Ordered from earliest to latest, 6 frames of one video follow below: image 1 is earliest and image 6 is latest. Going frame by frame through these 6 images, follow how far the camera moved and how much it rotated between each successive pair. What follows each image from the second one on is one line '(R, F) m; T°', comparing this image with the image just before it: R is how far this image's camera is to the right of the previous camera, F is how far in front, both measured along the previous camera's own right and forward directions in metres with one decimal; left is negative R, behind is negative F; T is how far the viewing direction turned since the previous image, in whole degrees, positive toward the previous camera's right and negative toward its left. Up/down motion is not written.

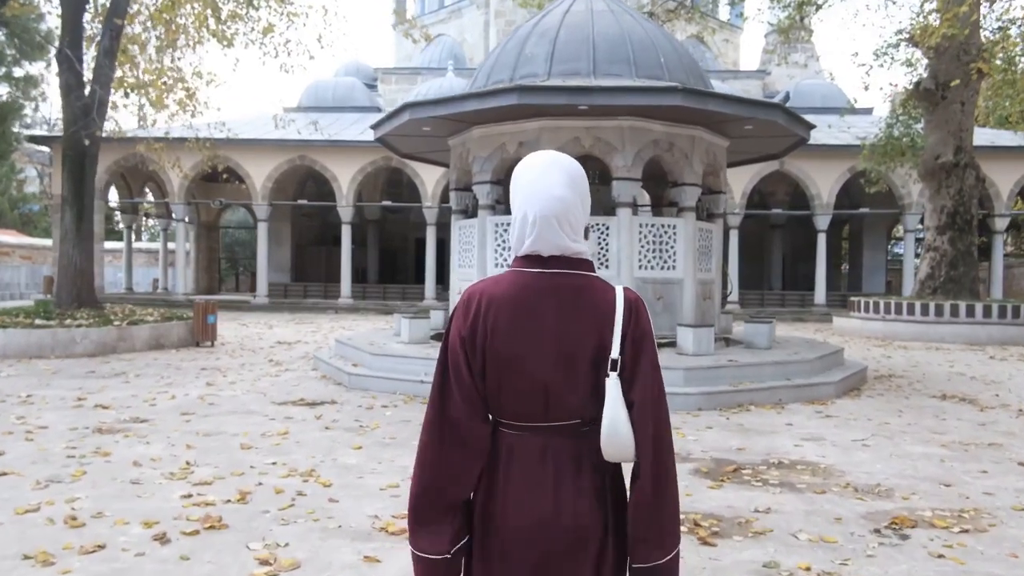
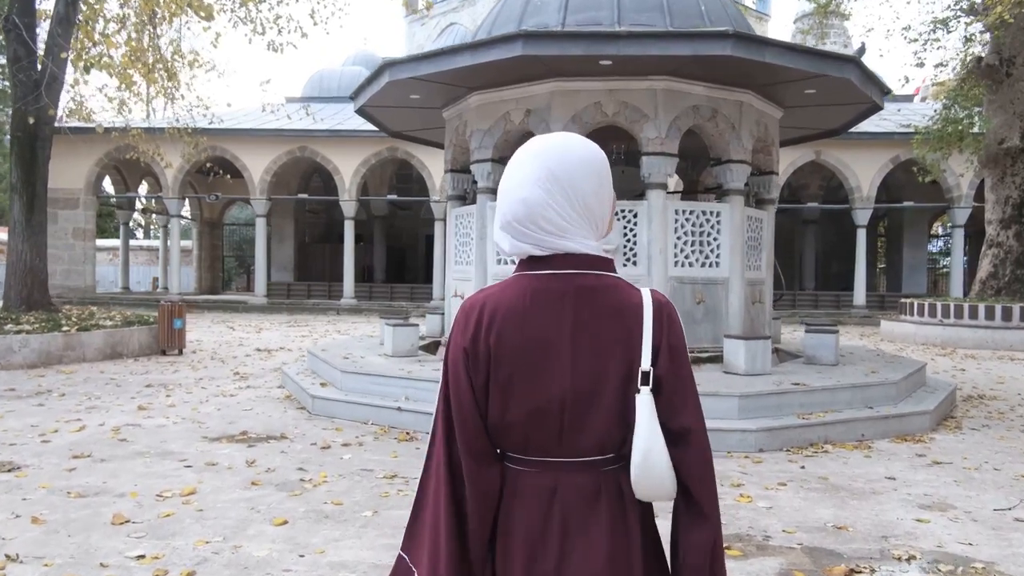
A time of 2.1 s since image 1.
(+0.1, +1.9) m; -1°
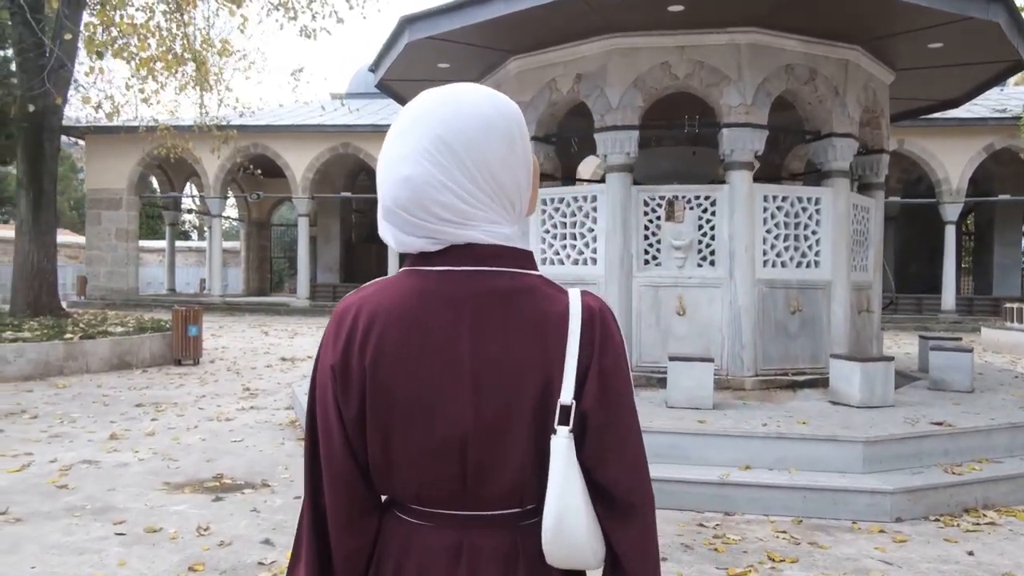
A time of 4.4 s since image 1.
(+0.1, +1.5) m; -4°
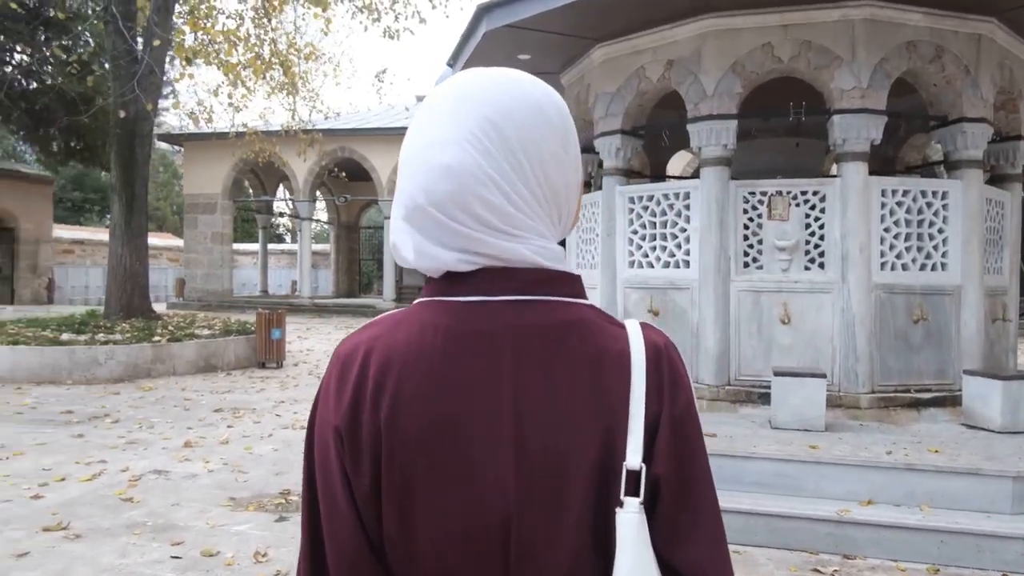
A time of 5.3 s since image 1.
(0.0, +0.4) m; -6°
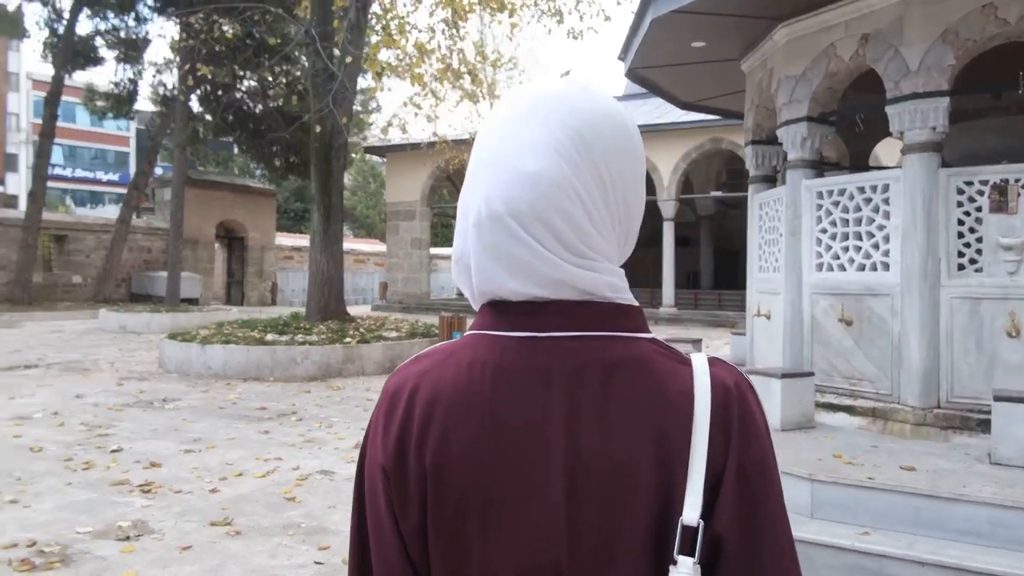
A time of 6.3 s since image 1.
(+0.2, +0.3) m; -14°
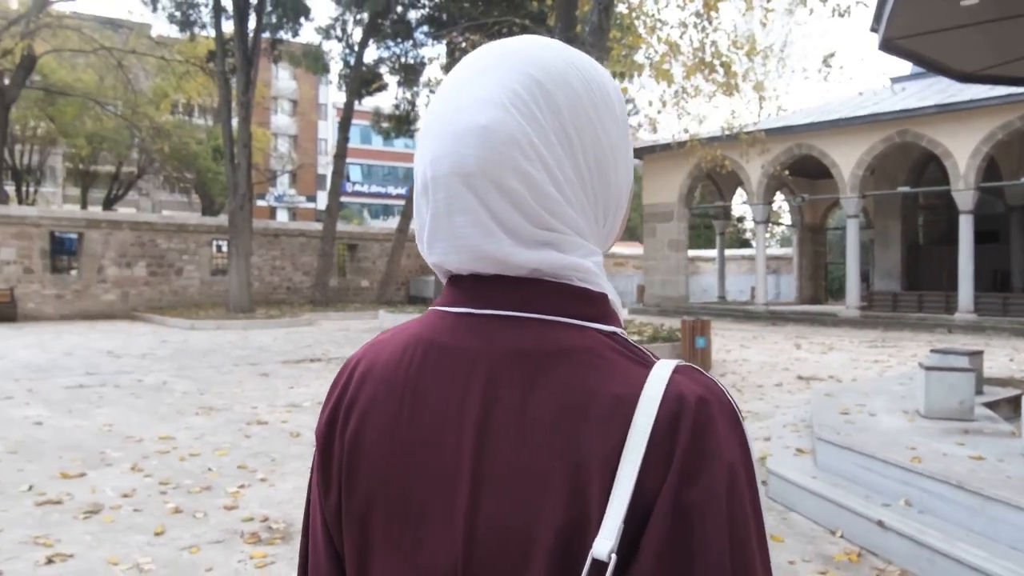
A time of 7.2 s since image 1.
(+0.4, +0.3) m; -19°
